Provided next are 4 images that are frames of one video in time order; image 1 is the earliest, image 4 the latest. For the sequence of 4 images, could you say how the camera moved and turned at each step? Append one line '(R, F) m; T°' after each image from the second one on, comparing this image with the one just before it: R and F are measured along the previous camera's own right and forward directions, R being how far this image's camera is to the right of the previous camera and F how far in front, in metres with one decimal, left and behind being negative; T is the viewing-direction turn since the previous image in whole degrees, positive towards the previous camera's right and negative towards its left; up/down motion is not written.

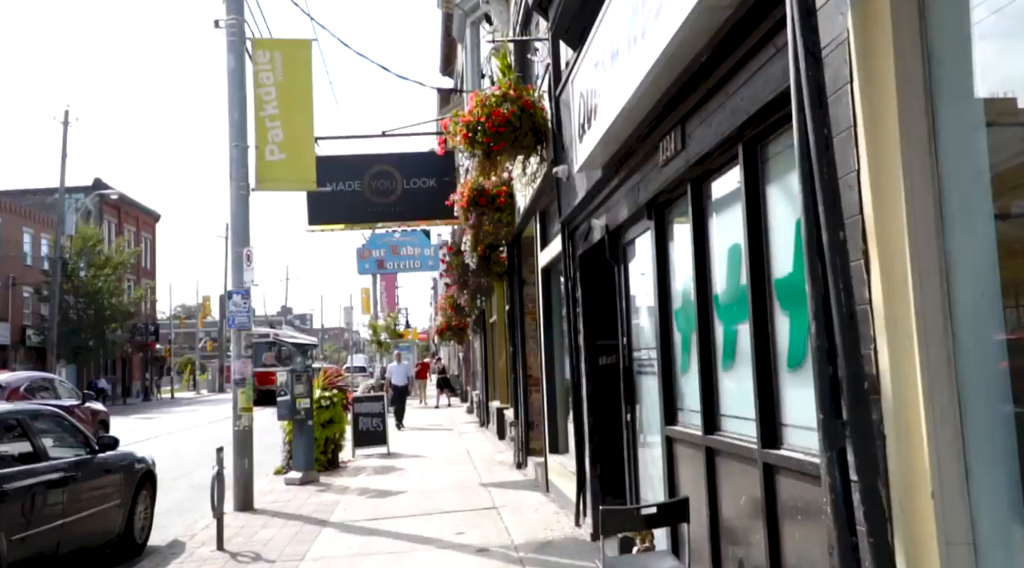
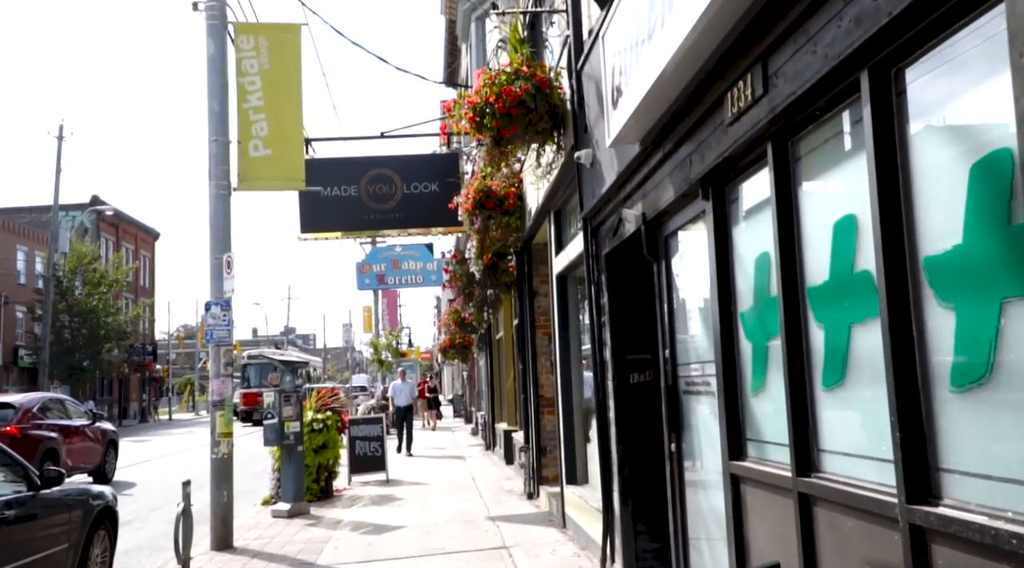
(-0.1, +1.1) m; 0°
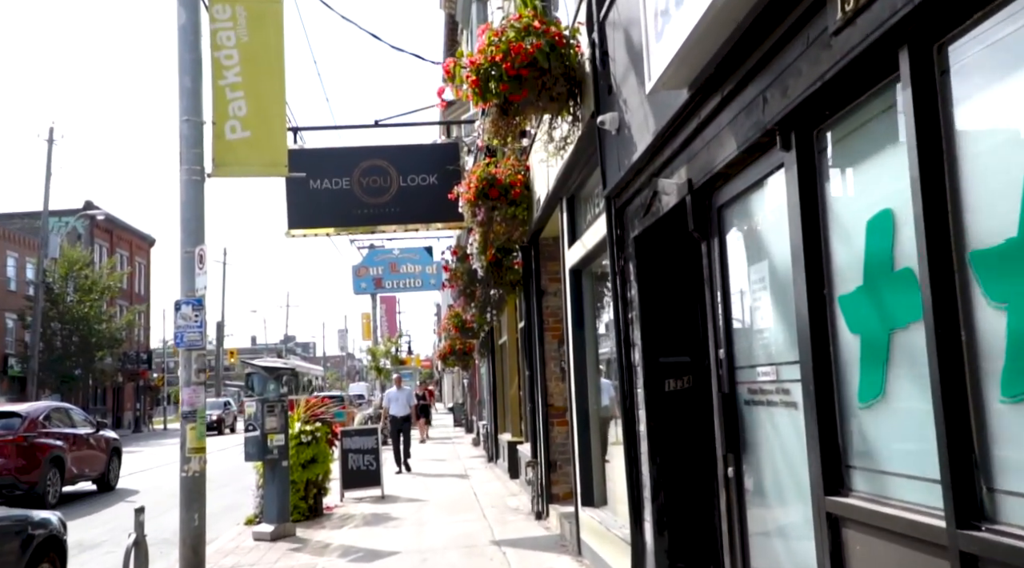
(-0.1, +1.1) m; 0°
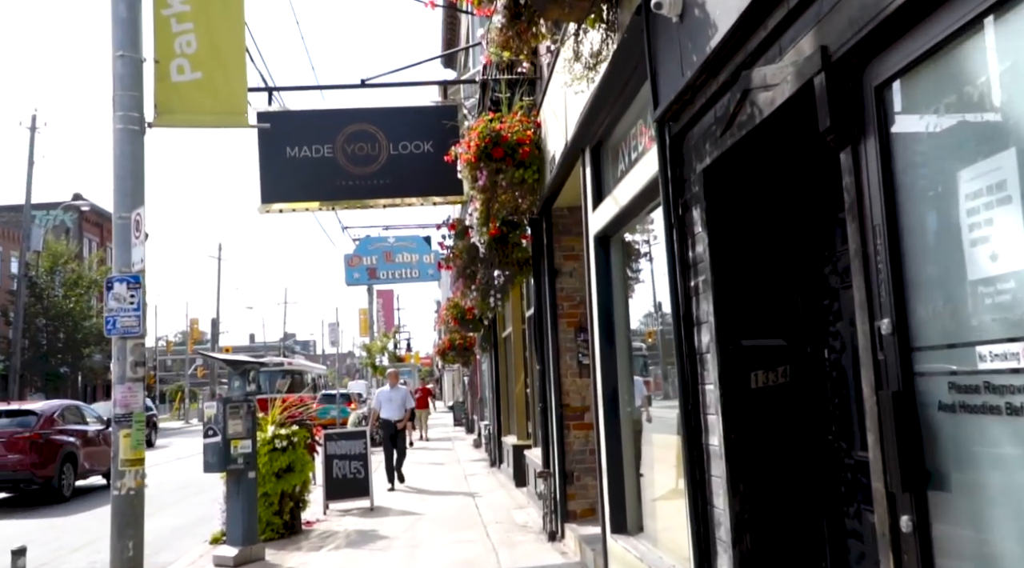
(-0.1, +1.6) m; 0°
